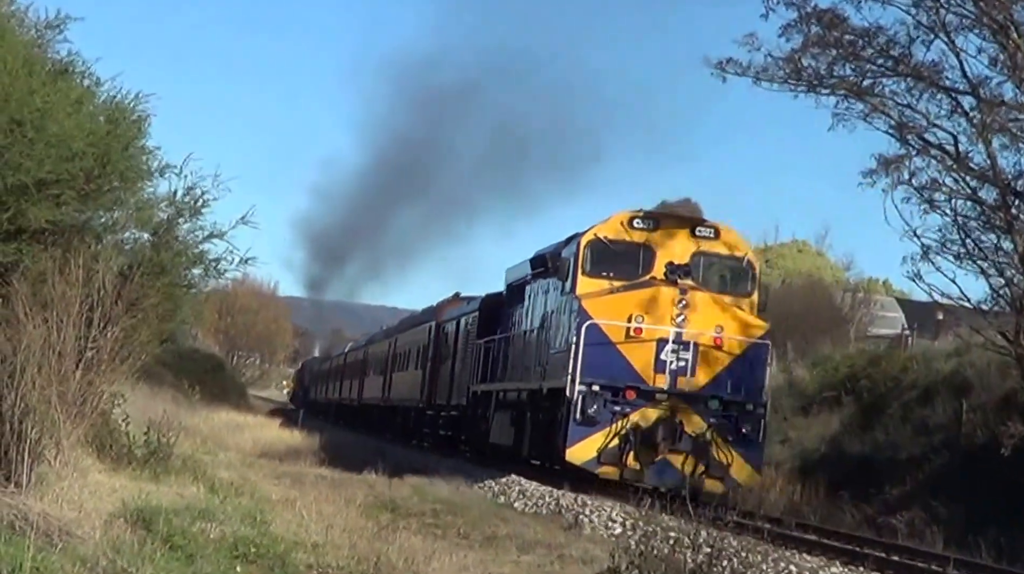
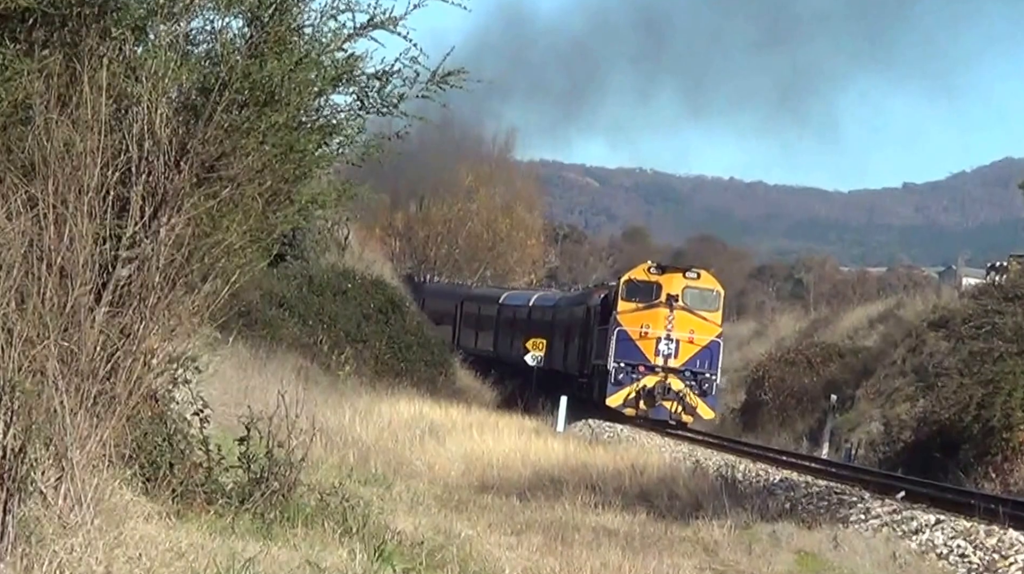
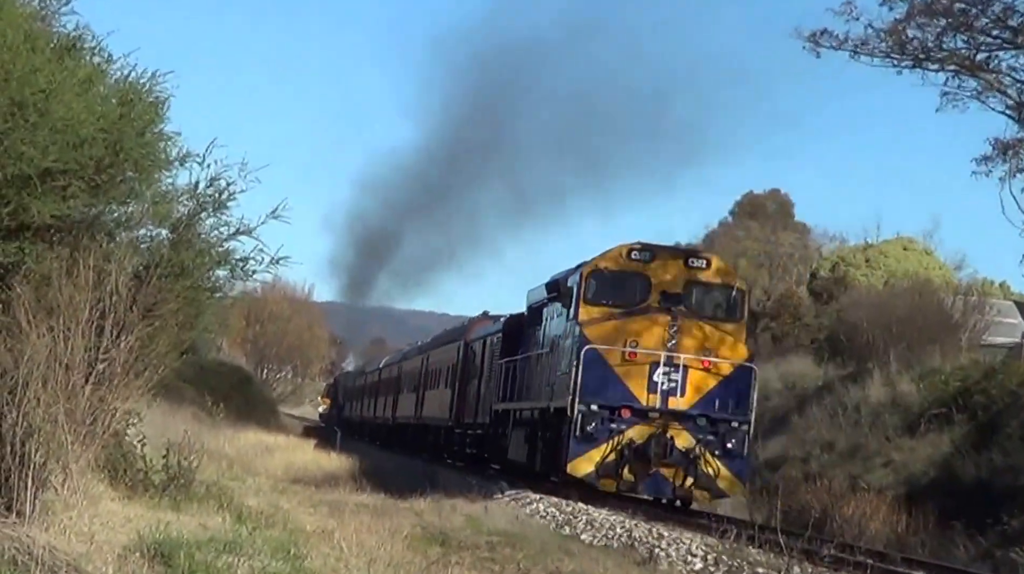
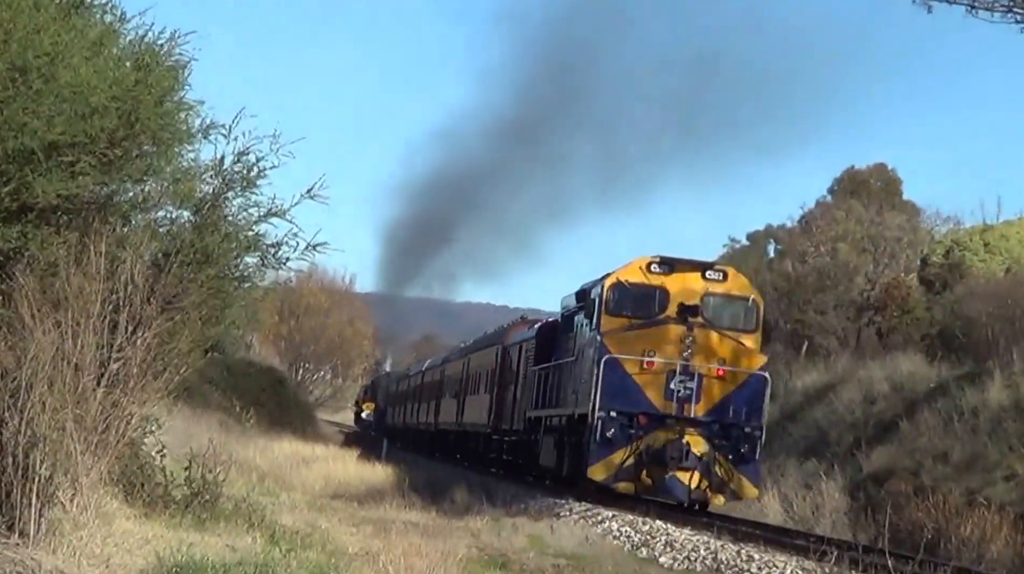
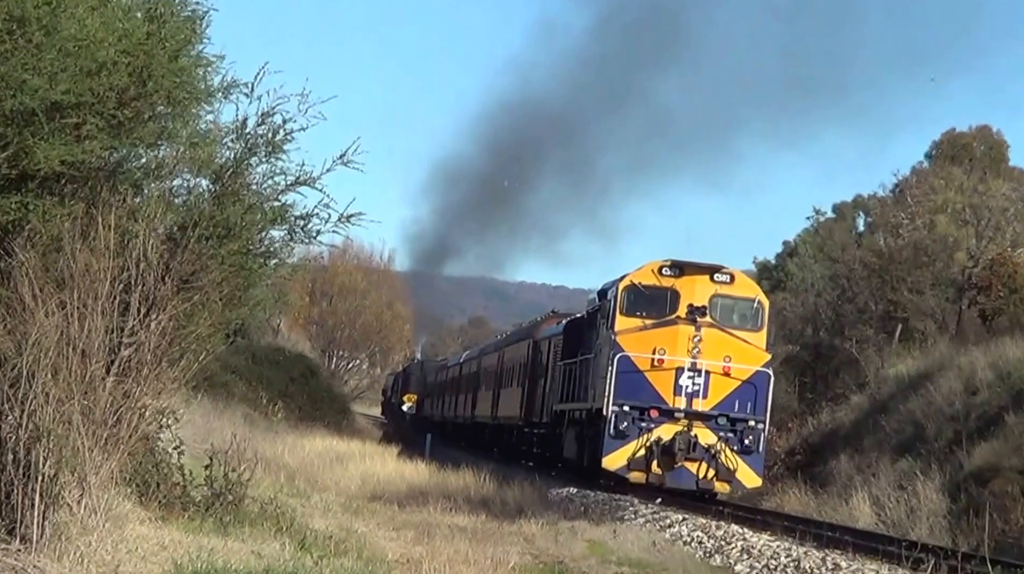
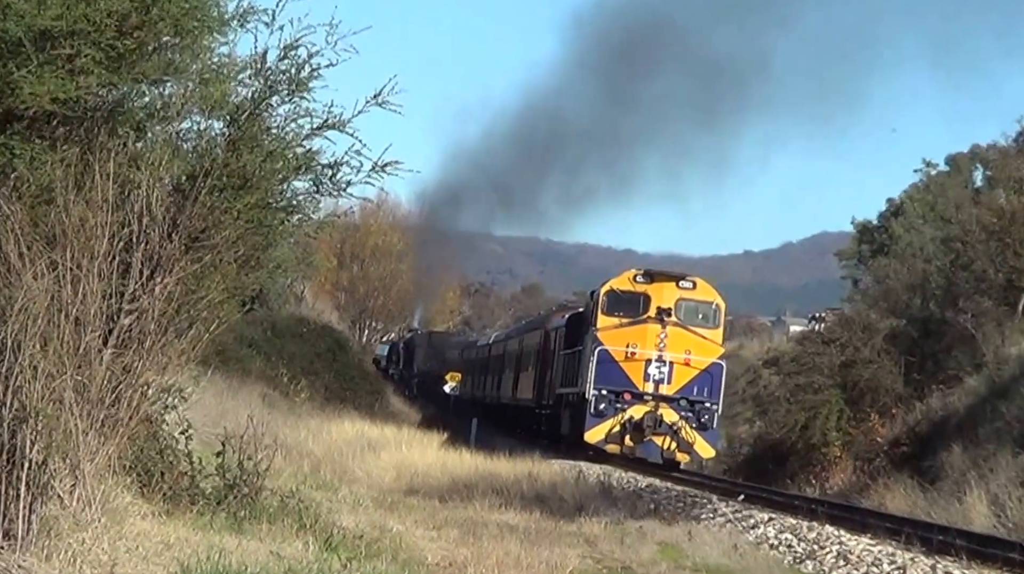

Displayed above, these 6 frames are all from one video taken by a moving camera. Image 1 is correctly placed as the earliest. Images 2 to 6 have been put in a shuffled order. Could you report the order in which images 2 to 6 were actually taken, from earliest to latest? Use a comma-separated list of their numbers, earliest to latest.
3, 4, 5, 6, 2
